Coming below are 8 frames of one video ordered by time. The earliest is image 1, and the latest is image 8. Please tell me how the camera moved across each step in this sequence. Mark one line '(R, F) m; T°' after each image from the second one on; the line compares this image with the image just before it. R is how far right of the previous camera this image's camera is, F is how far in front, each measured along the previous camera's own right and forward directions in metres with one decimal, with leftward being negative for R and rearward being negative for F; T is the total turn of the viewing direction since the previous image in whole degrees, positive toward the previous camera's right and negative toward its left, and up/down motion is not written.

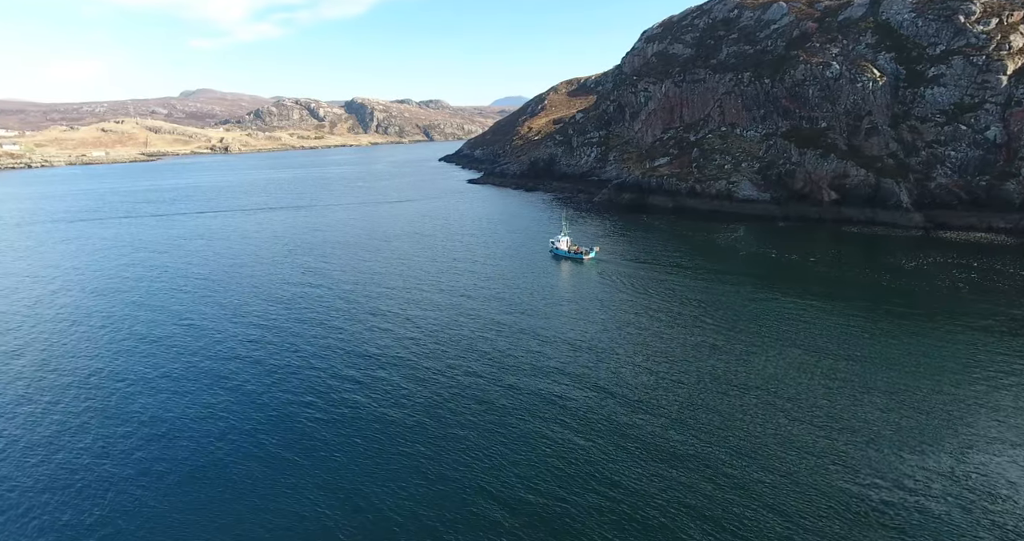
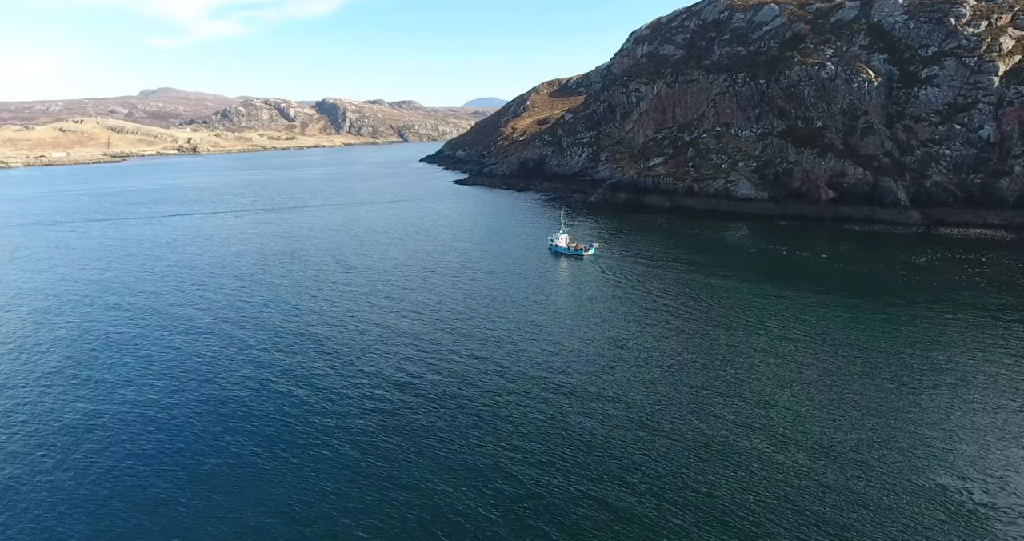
(-6.9, +1.3) m; +3°
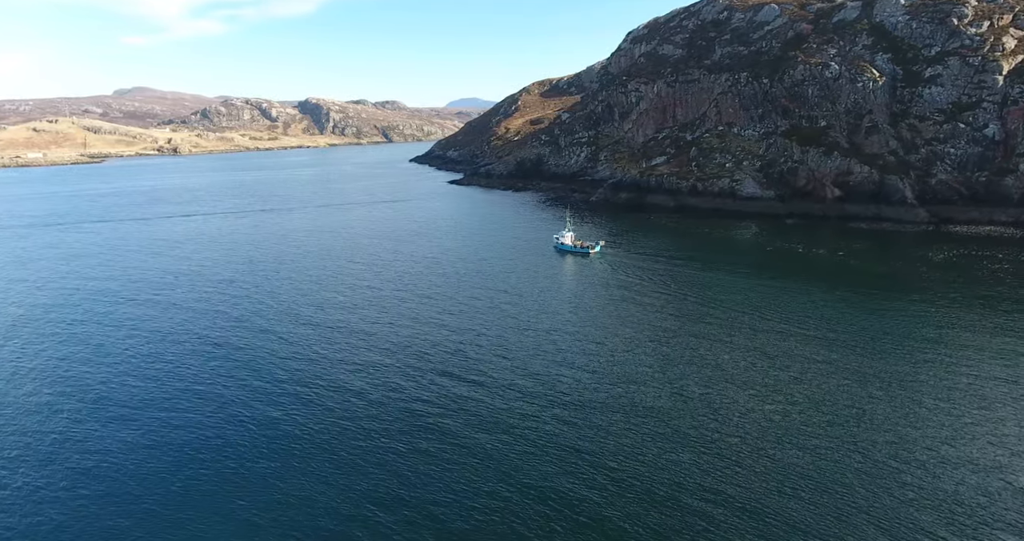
(-5.5, +1.3) m; +2°
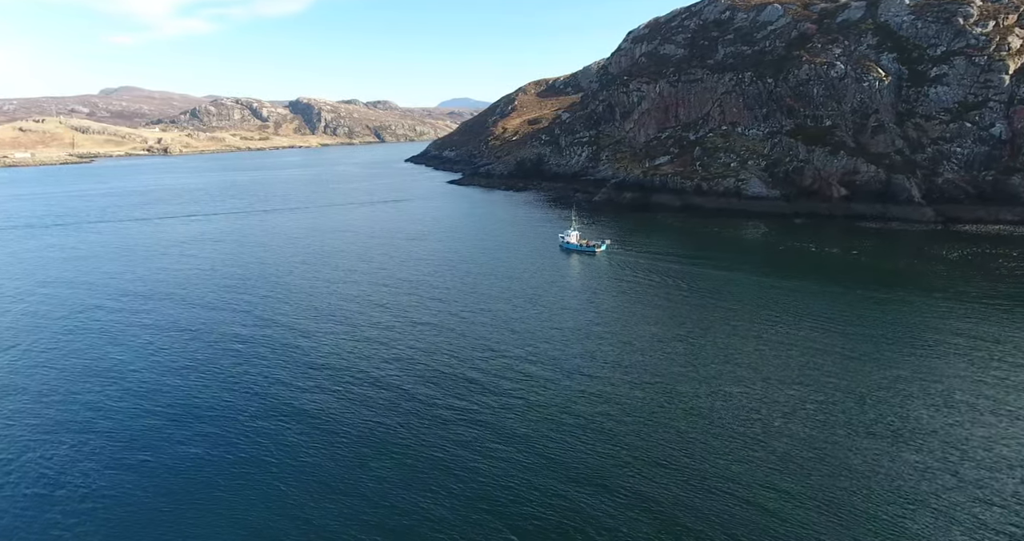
(-3.5, +0.9) m; +1°
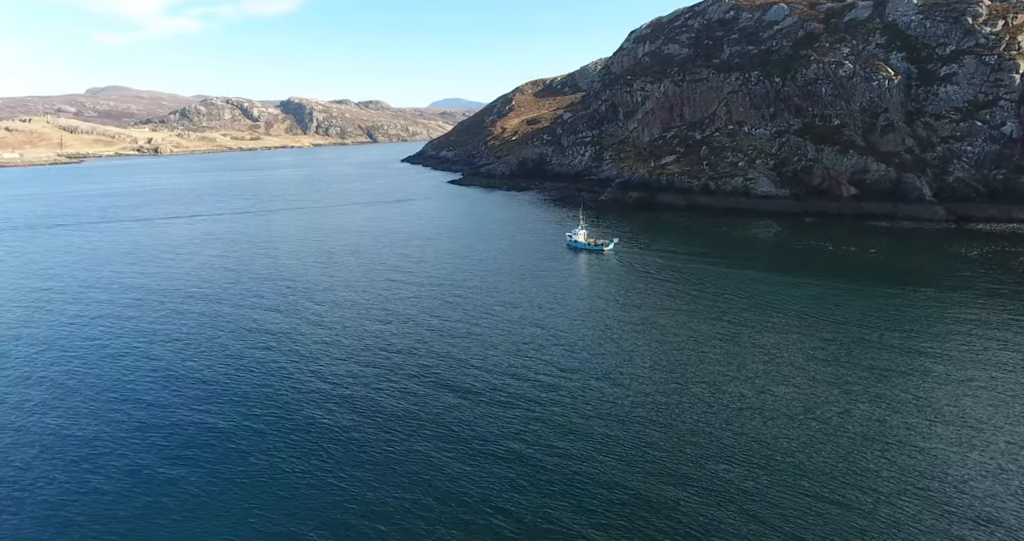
(-4.0, +1.3) m; +1°
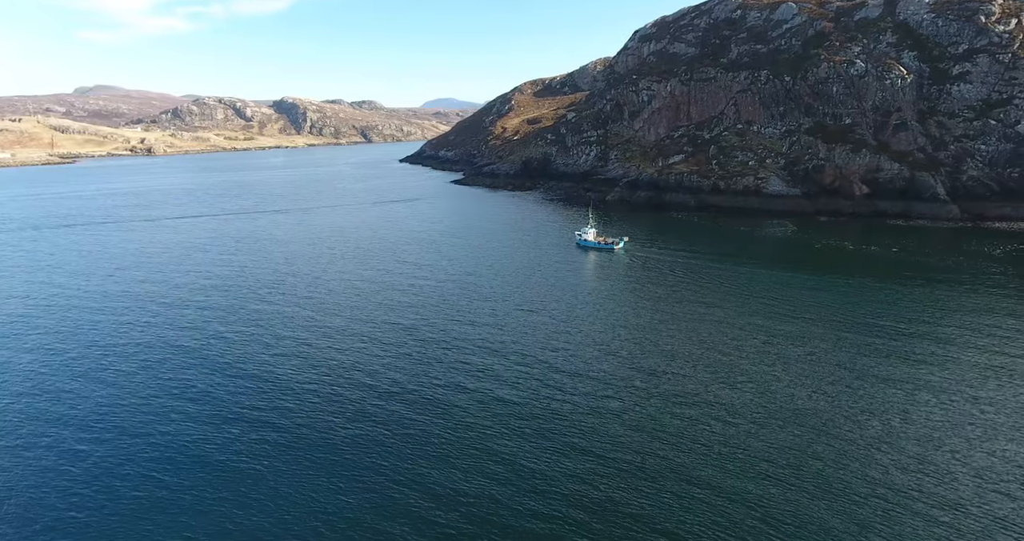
(-4.0, +1.4) m; +1°
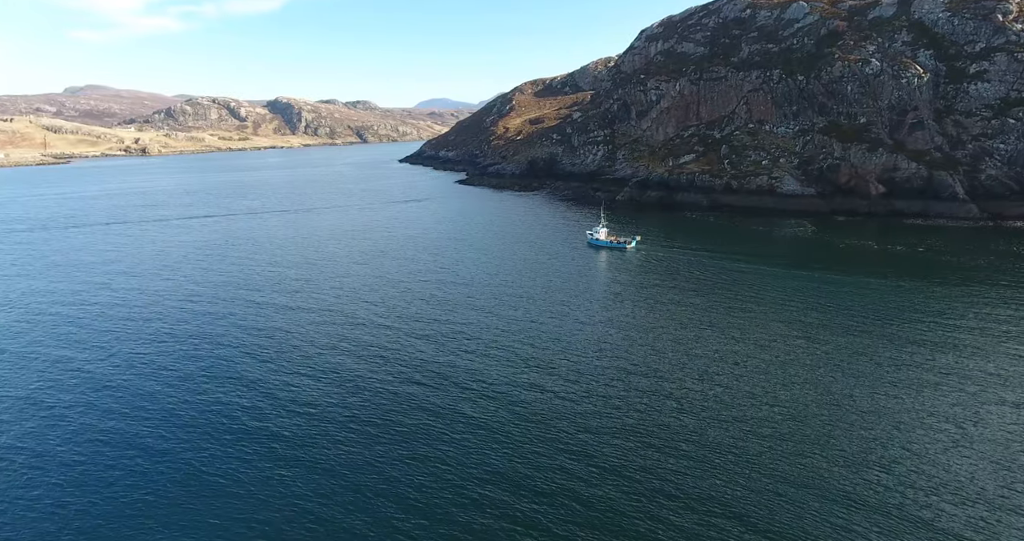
(-4.3, +1.7) m; +1°
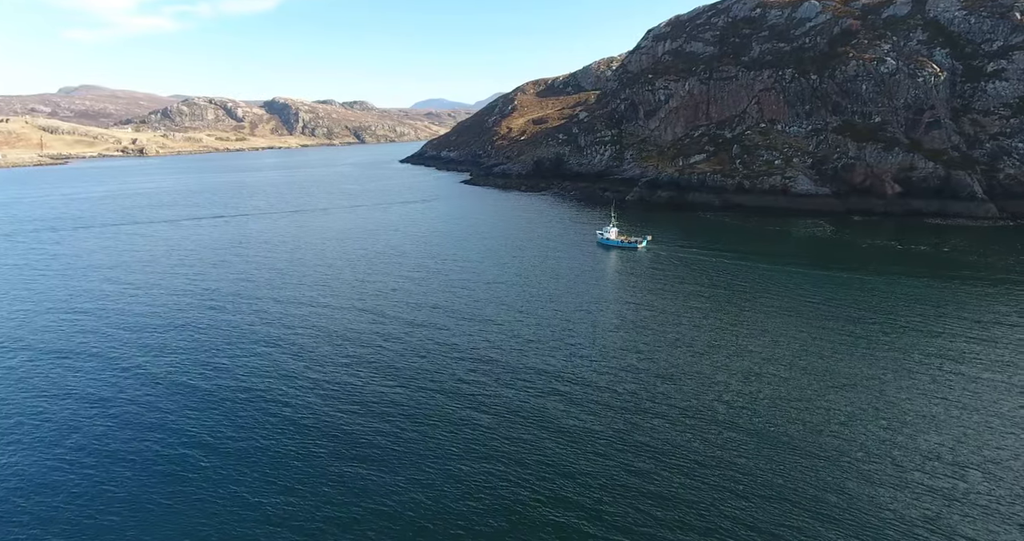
(-3.5, +1.6) m; 0°
